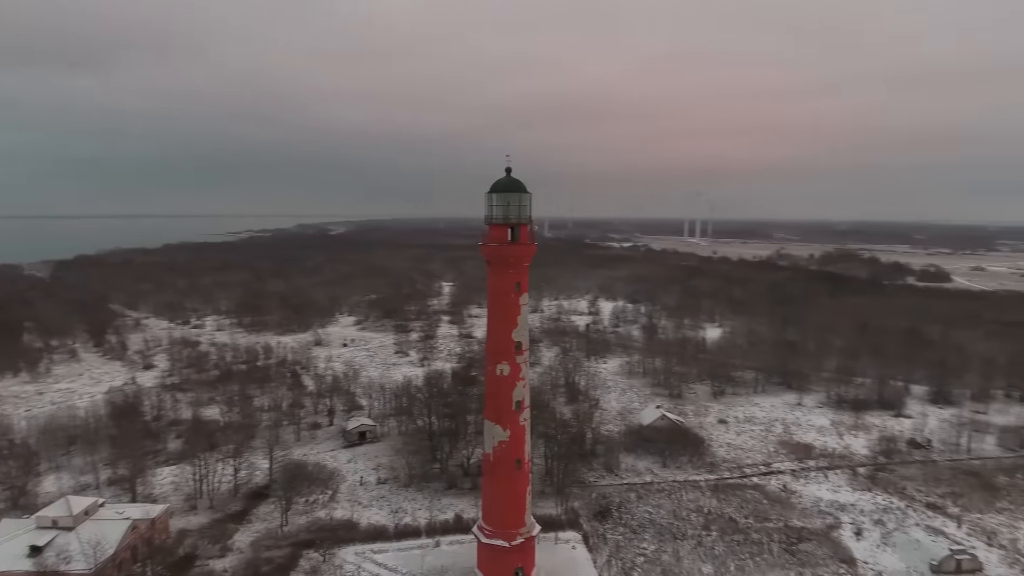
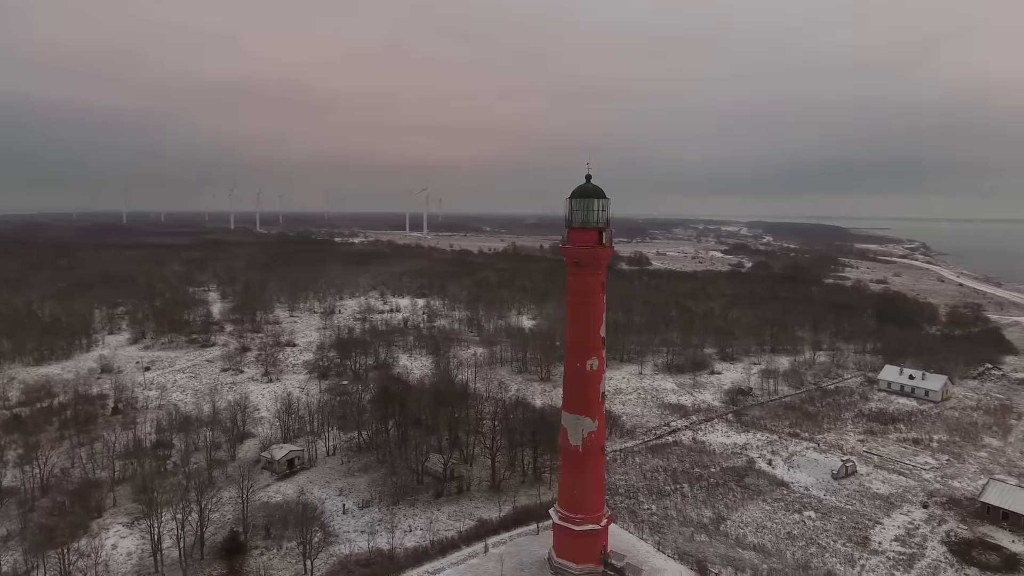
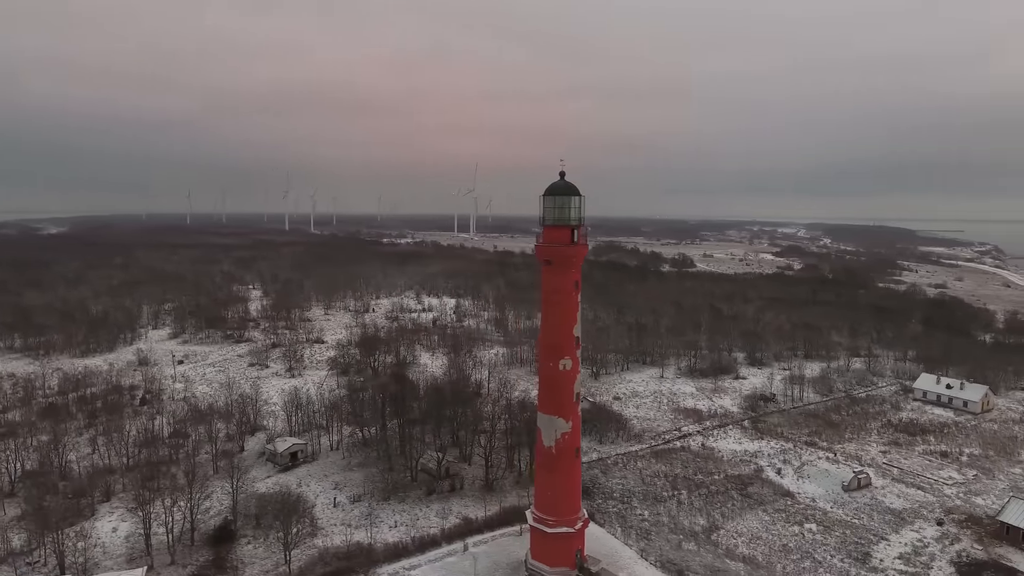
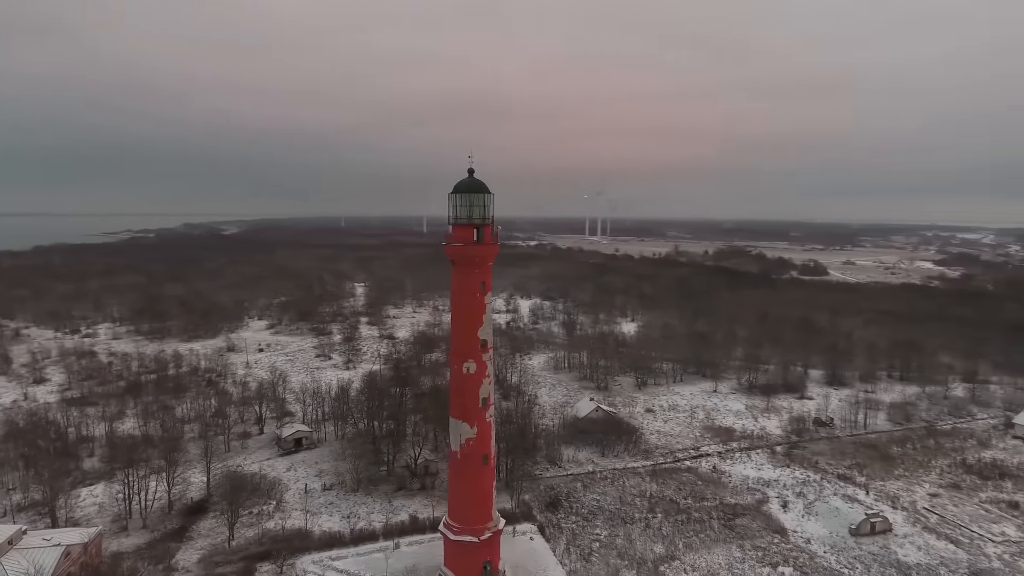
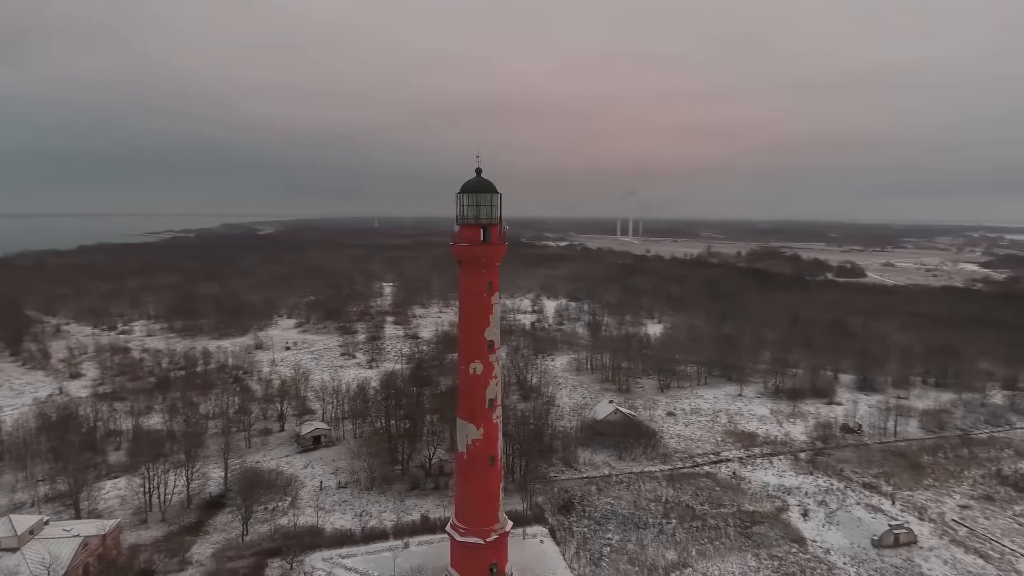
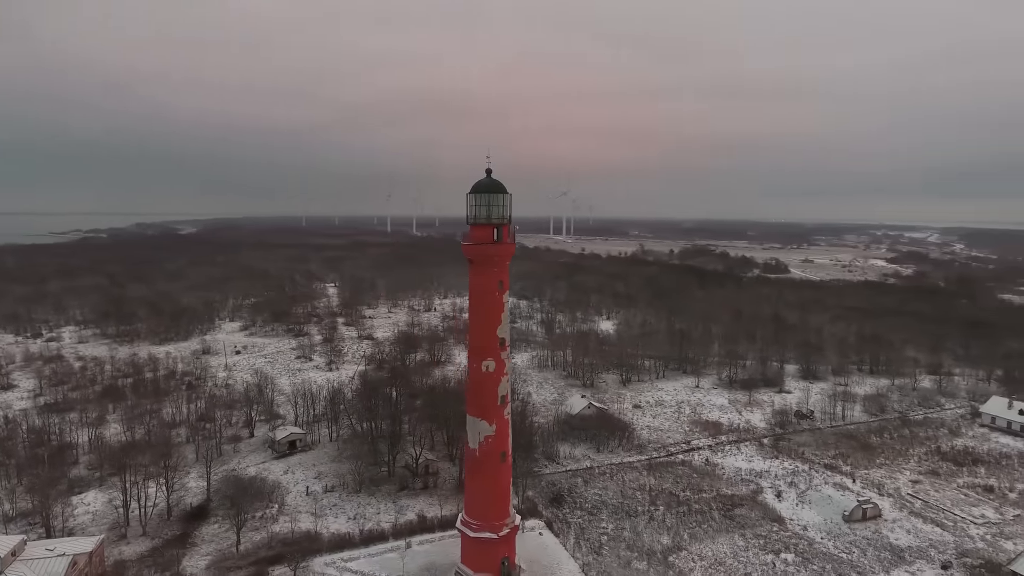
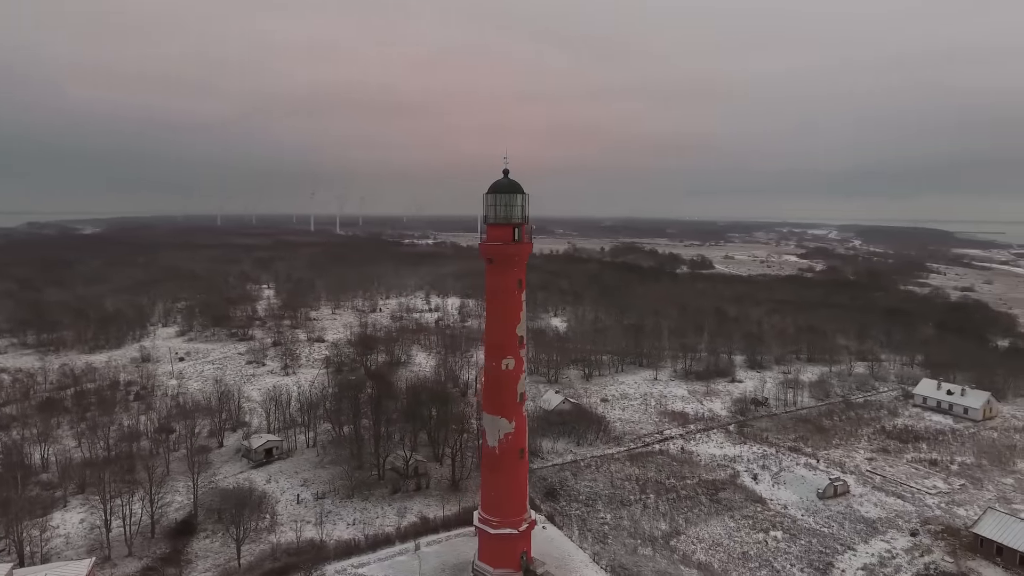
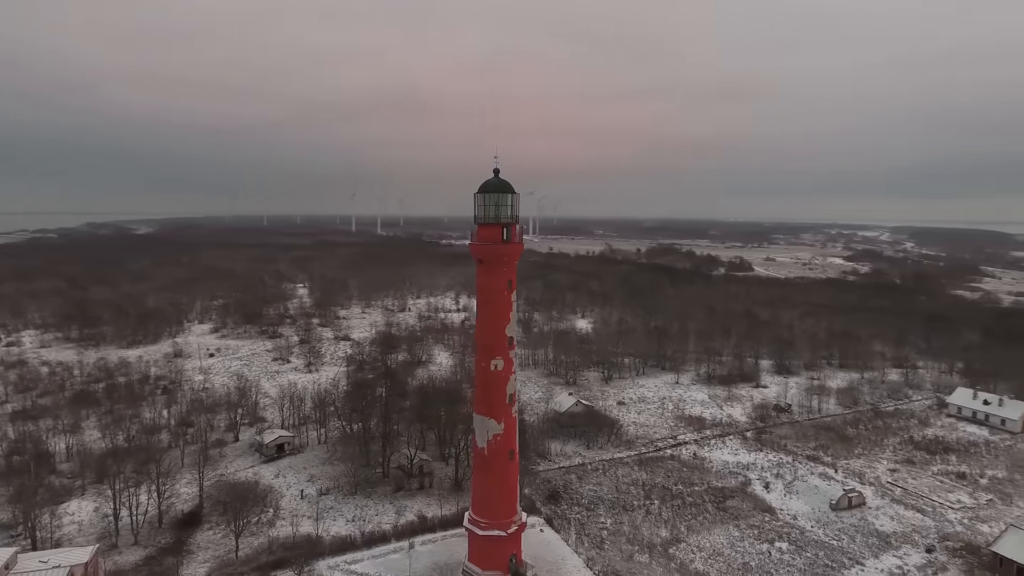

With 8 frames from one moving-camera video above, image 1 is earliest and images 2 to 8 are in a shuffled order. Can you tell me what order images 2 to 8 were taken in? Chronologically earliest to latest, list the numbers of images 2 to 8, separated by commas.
5, 4, 6, 8, 7, 3, 2
